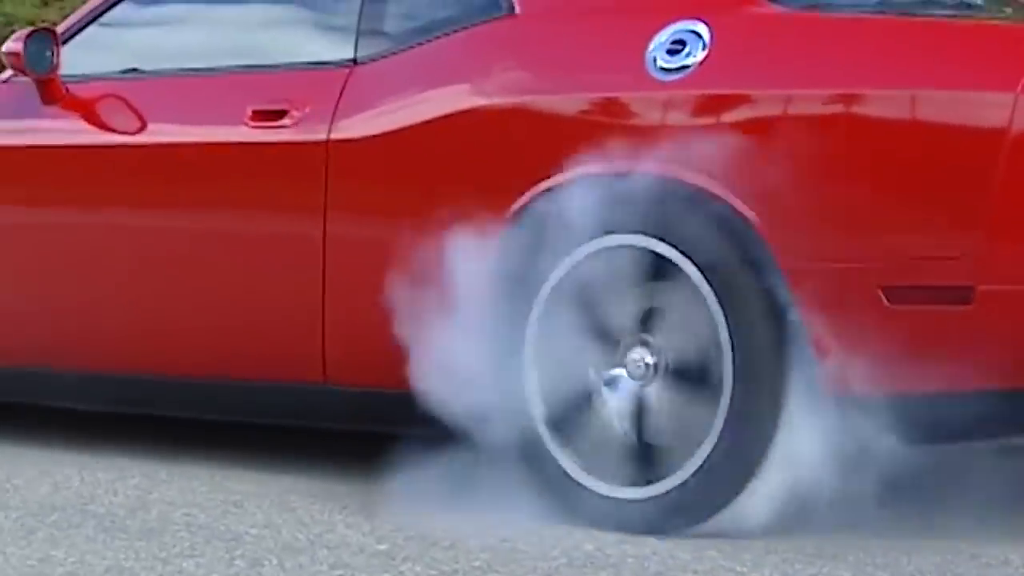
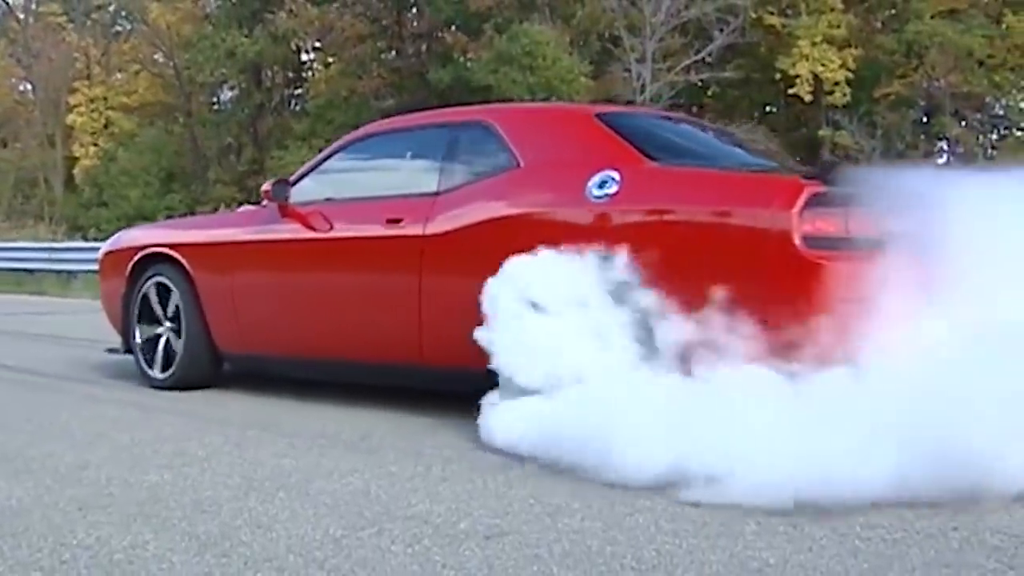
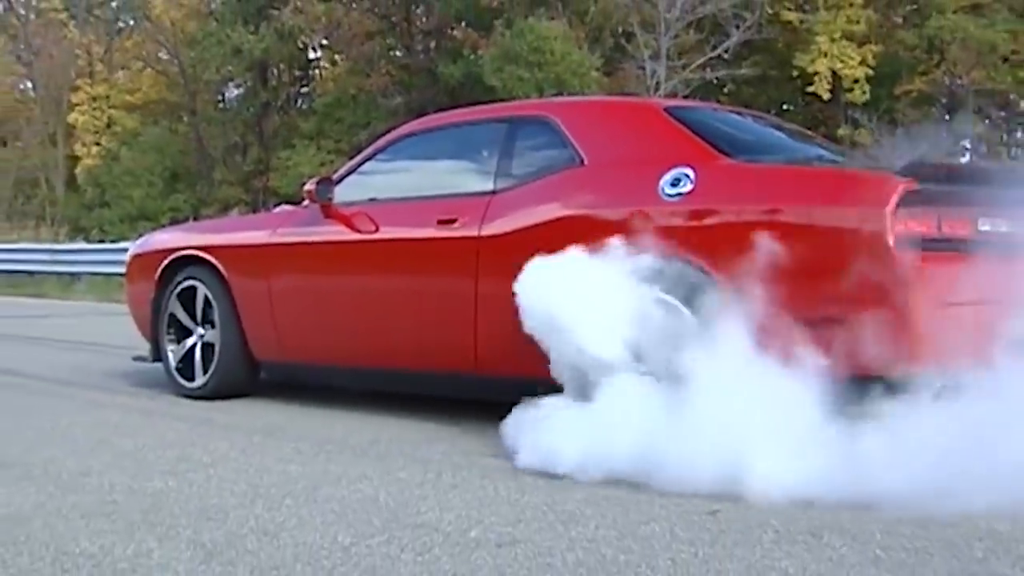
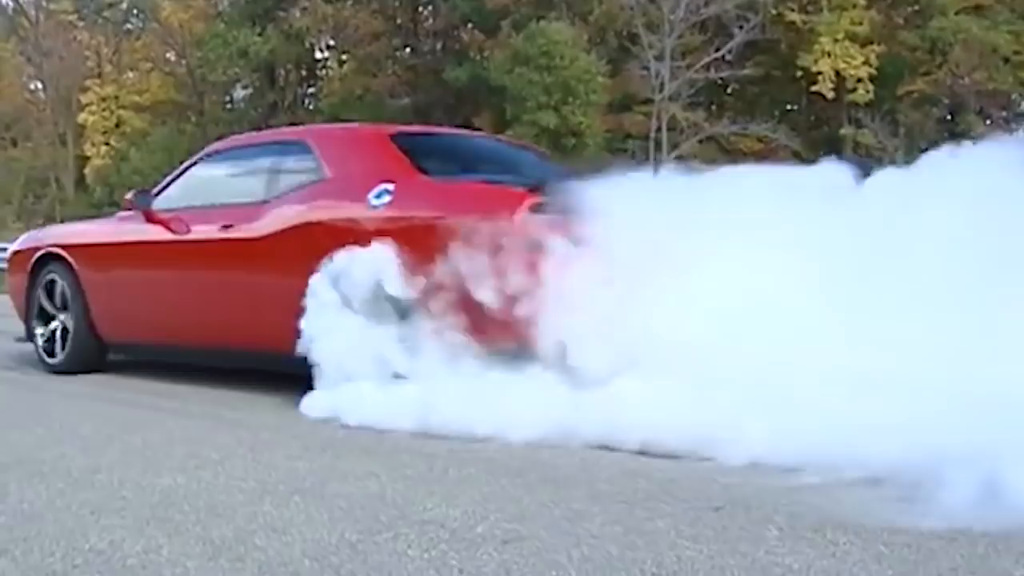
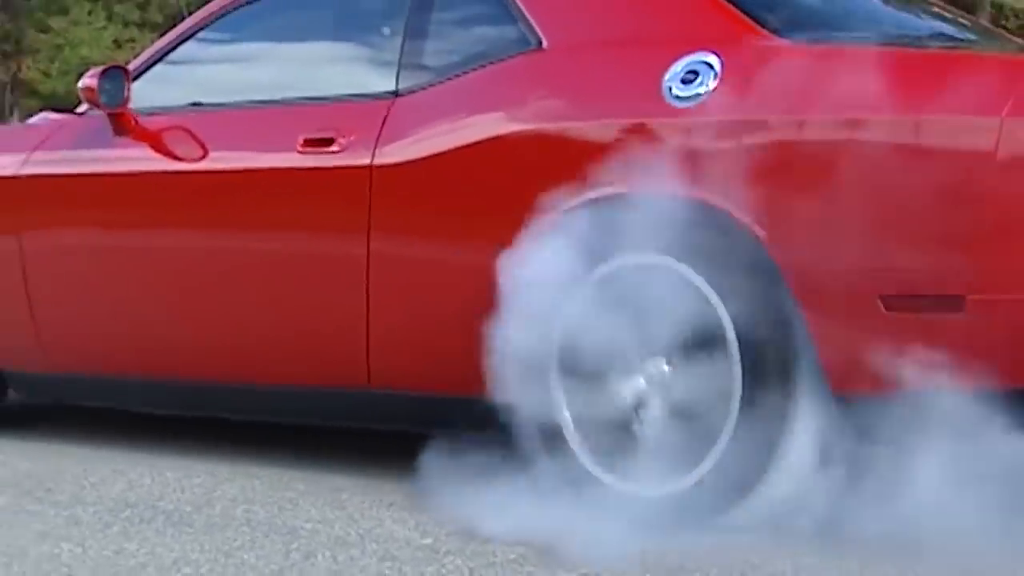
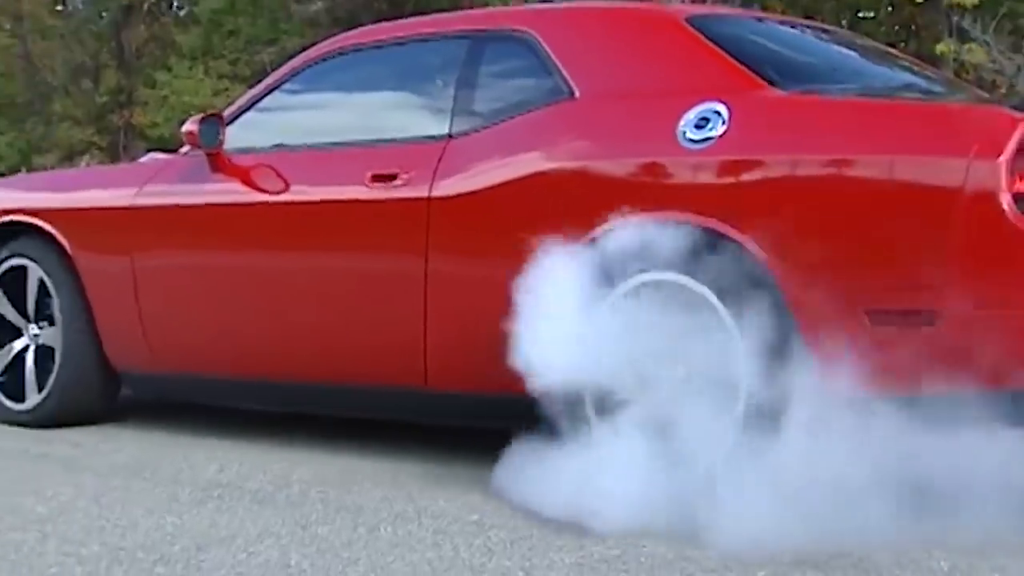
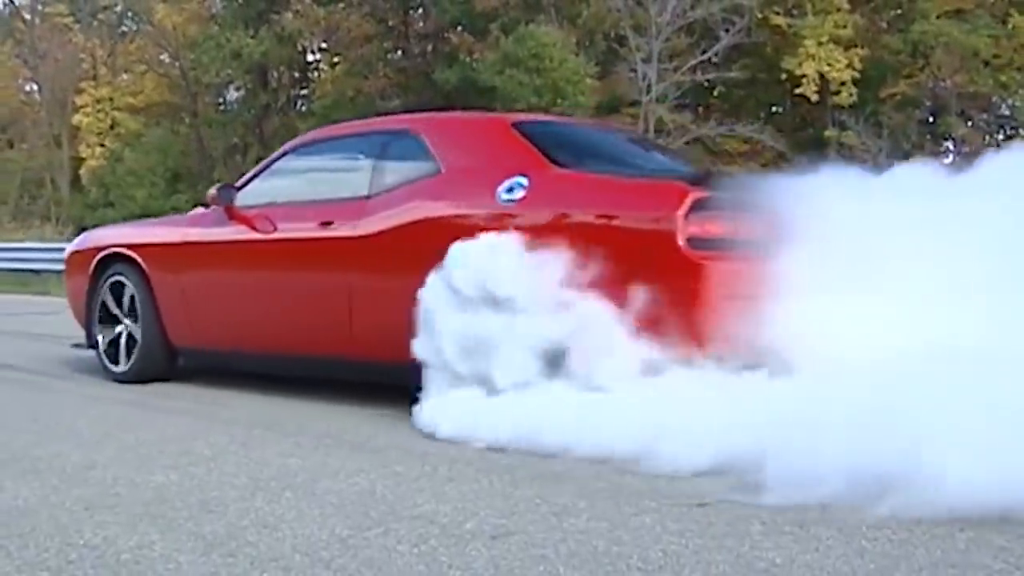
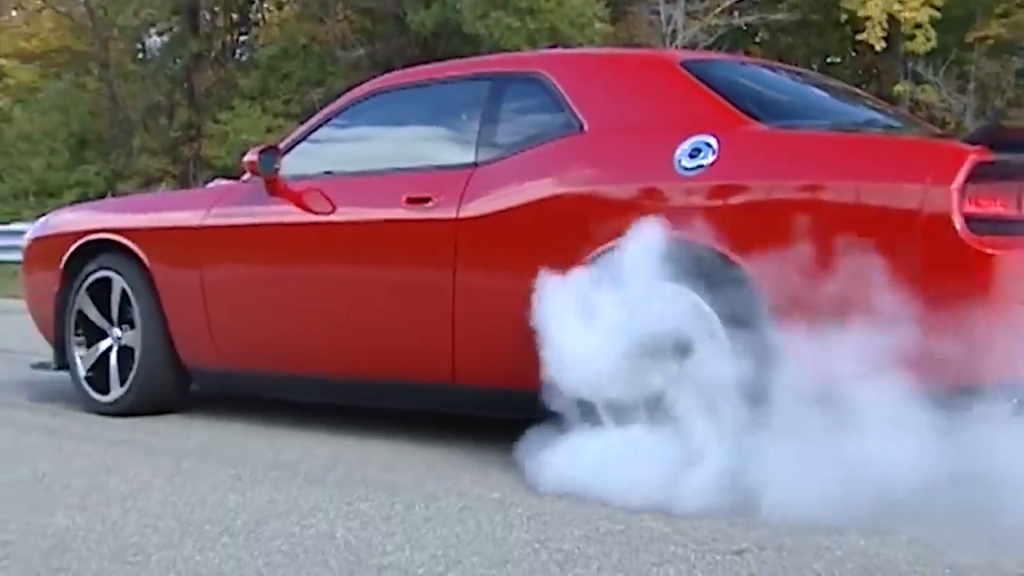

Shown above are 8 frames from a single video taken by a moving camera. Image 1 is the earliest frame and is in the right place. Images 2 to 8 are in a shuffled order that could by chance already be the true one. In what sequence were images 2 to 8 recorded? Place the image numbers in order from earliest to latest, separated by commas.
5, 6, 8, 3, 2, 7, 4
